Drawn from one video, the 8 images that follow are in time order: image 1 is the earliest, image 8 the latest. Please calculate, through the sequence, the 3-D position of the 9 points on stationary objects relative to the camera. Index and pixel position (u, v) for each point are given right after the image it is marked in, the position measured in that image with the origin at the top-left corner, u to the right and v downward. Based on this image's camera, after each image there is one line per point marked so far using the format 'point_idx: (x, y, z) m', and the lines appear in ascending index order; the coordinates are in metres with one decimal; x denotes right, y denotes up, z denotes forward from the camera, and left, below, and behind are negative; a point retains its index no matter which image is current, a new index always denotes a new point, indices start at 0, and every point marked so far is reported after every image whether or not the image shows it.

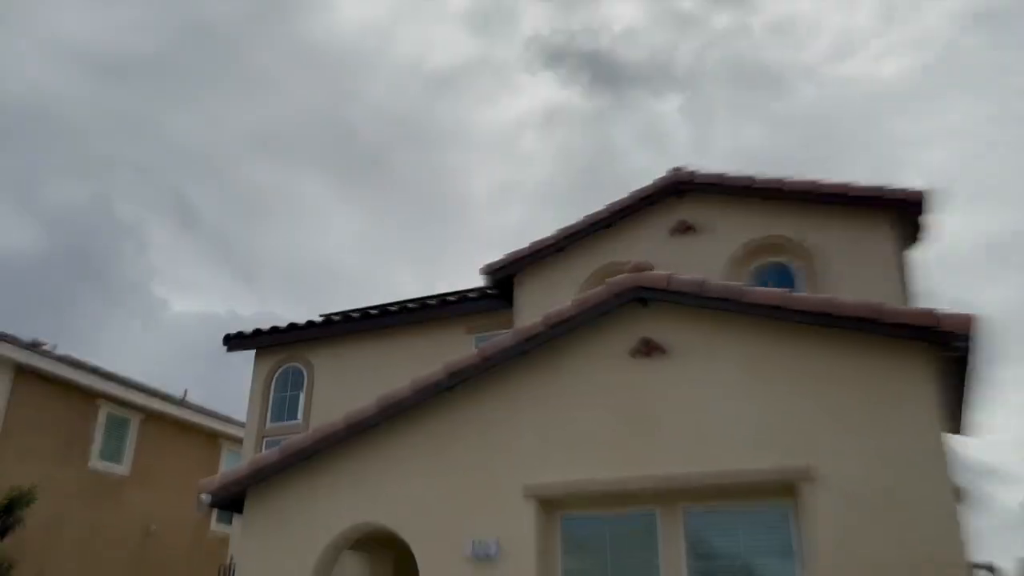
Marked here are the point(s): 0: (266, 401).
0: (-4.5, -2.1, +15.8) m
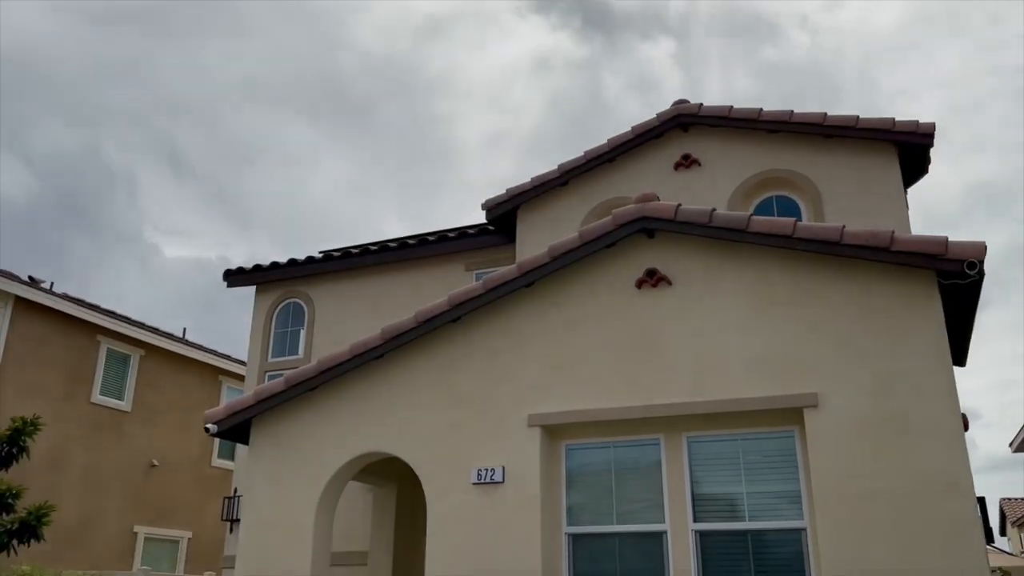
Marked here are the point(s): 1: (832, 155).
0: (-4.5, -0.9, +15.8) m
1: (+4.1, +1.7, +11.1) m
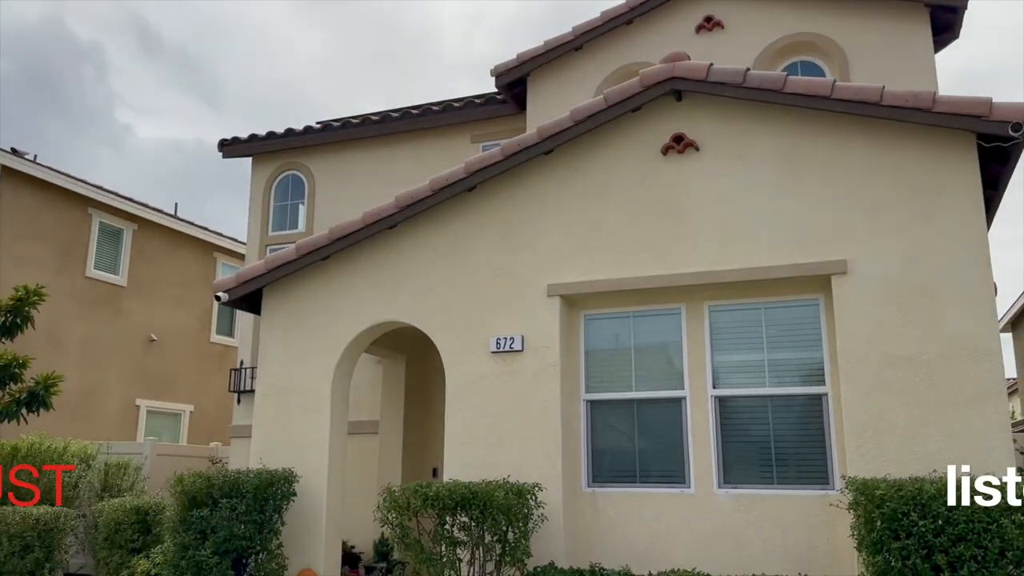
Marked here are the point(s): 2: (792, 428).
0: (-4.4, +1.4, +15.5) m
1: (+4.3, +3.3, +10.6) m
2: (+2.7, -1.4, +8.5) m
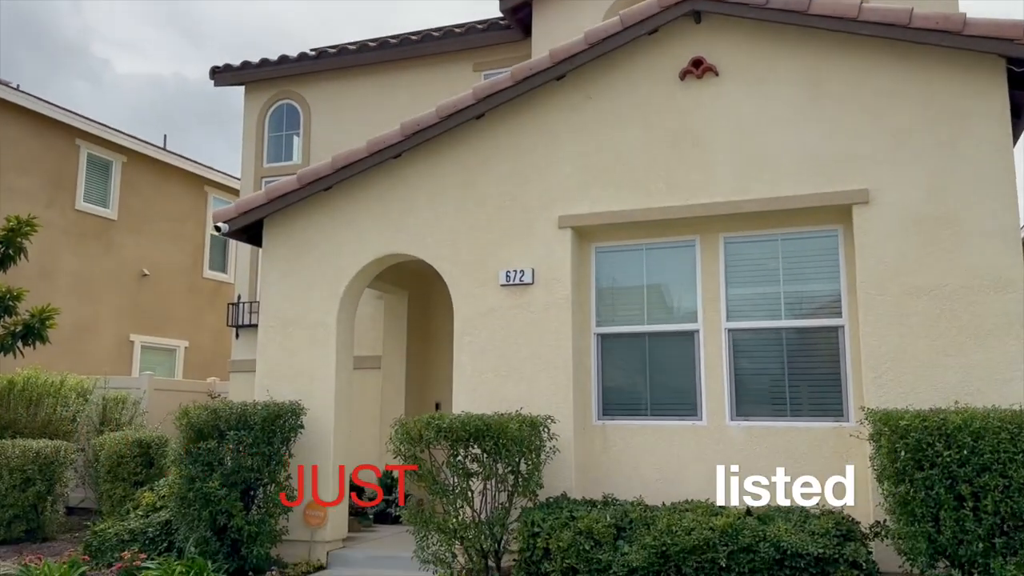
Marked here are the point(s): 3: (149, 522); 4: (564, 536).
0: (-4.4, +2.6, +15.1) m
1: (+4.4, +4.1, +10.2) m
2: (+2.8, -0.7, +8.4) m
3: (-3.9, -2.5, +9.3) m
4: (+0.4, -2.1, +7.3) m
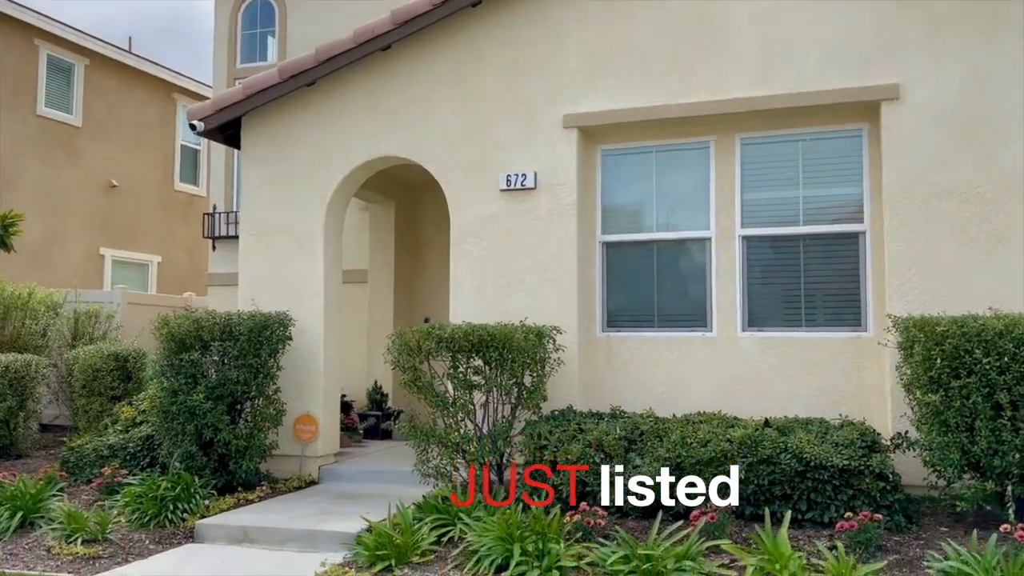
0: (-4.6, +4.0, +14.1) m
1: (+4.4, +5.1, +9.5) m
2: (+2.9, +0.2, +8.0) m
3: (-3.9, -1.5, +8.8) m
4: (+0.5, -1.3, +7.0) m
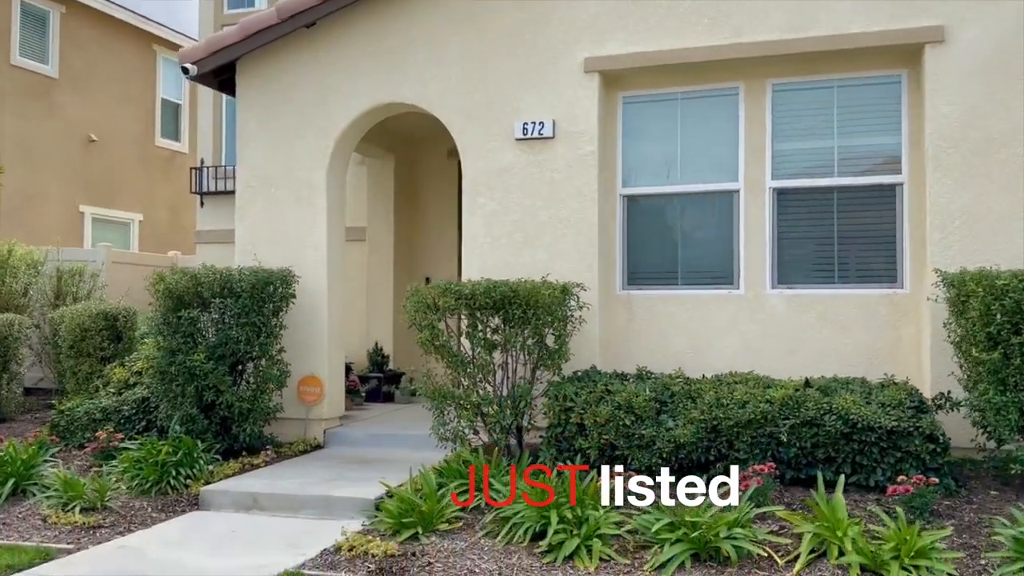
0: (-4.5, +4.7, +13.4) m
1: (+4.5, +5.6, +8.9) m
2: (+3.0, +0.6, +7.6) m
3: (-3.7, -1.1, +8.3) m
4: (+0.7, -0.9, +6.6) m
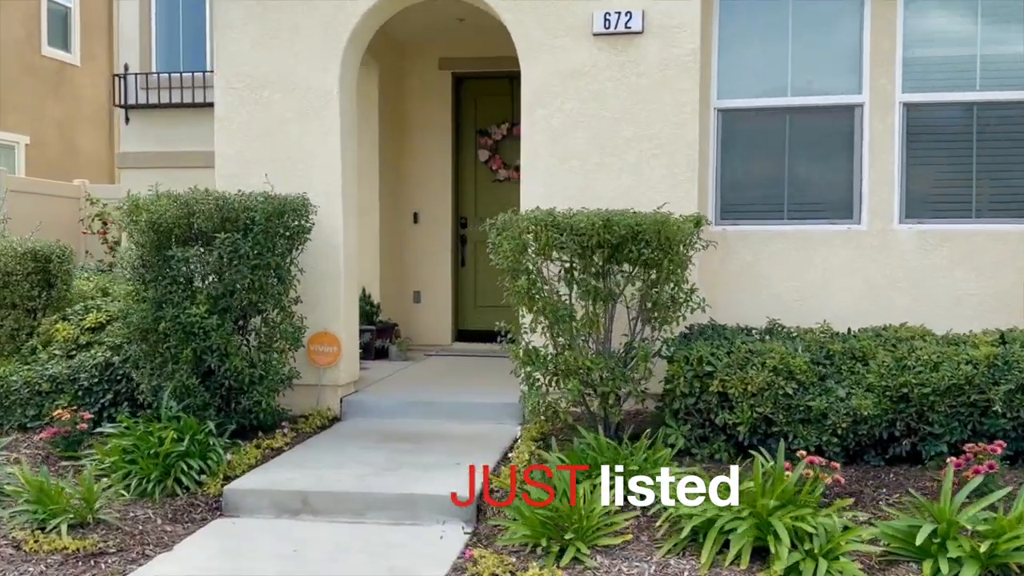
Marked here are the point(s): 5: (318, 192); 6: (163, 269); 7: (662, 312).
0: (-4.6, +5.5, +10.9) m
1: (+5.0, +6.1, +7.6) m
2: (+3.7, +1.1, +6.5) m
3: (-3.1, -0.6, +6.3) m
4: (+1.5, -0.5, +5.2) m
5: (-1.5, +0.8, +6.9) m
6: (-2.3, +0.1, +5.8) m
7: (+1.0, -0.1, +5.7) m
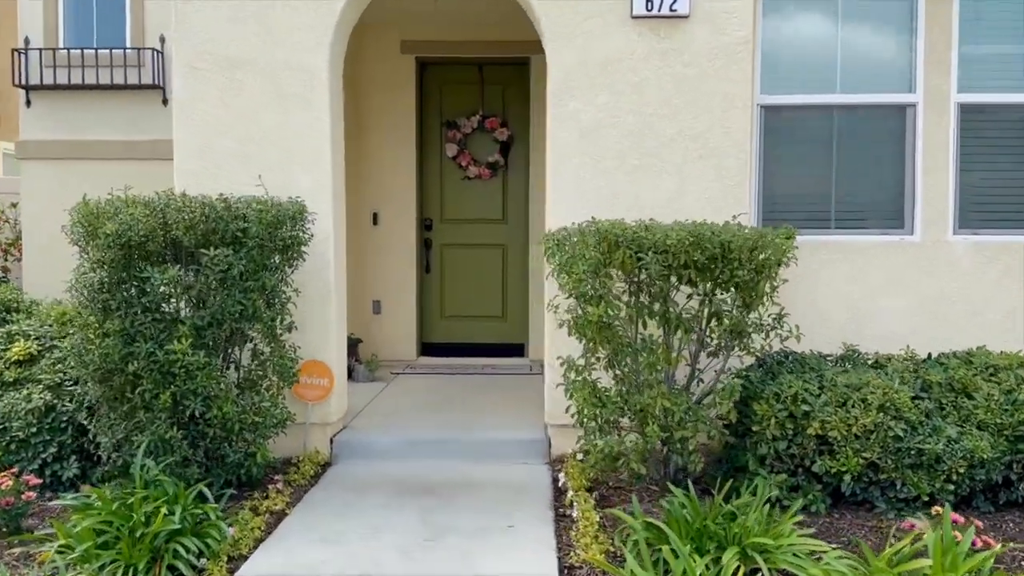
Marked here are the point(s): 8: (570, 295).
0: (-5.0, +5.4, +9.3) m
1: (+4.9, +6.0, +7.3) m
2: (+3.8, +0.9, +6.1) m
3: (-2.9, -0.7, +5.1) m
4: (+1.8, -0.7, +4.6) m
5: (-1.4, +0.6, +5.8) m
6: (-2.0, 0.0, +4.7) m
7: (+1.3, -0.3, +4.9) m
8: (+0.3, 0.0, +4.6) m
